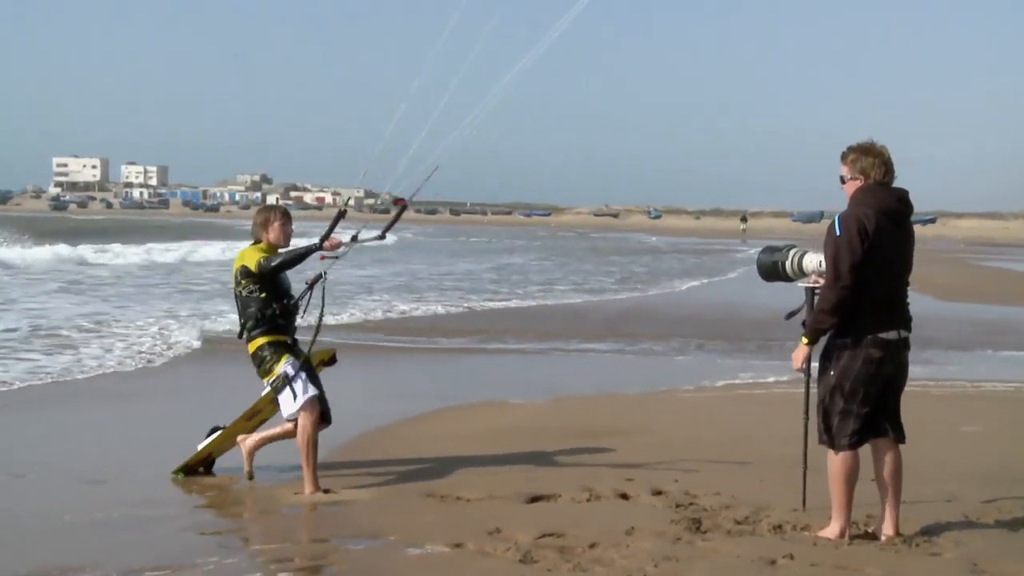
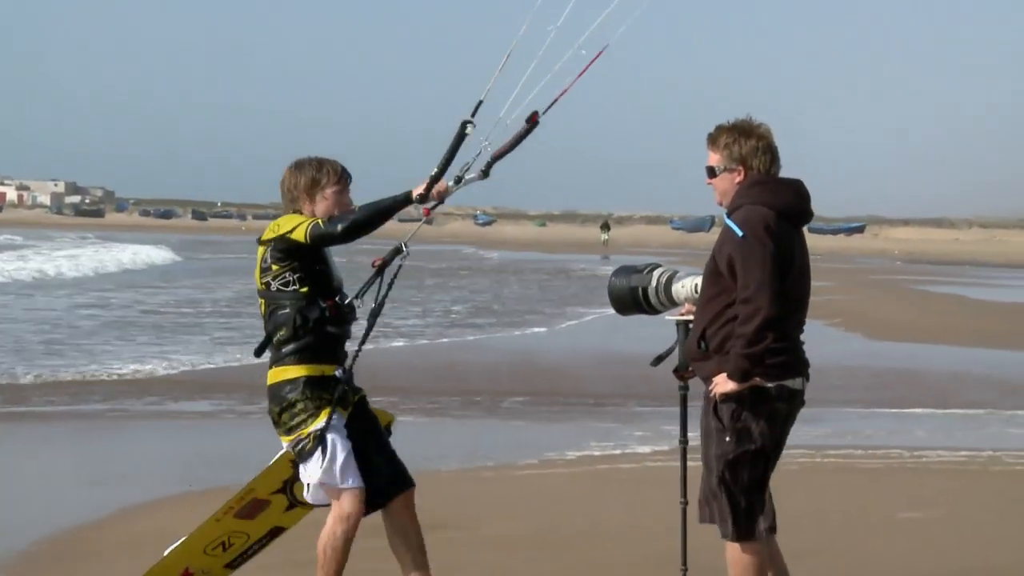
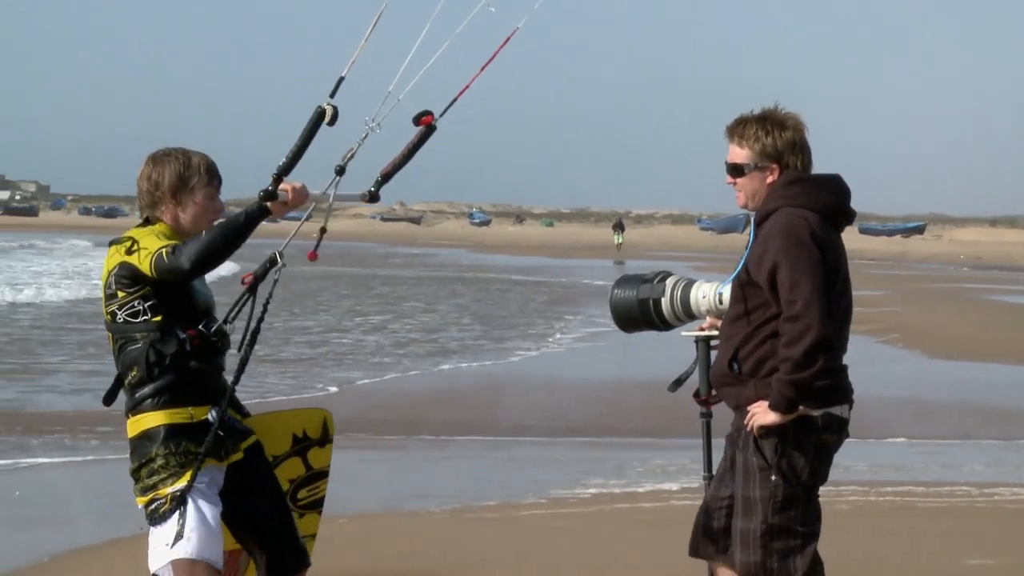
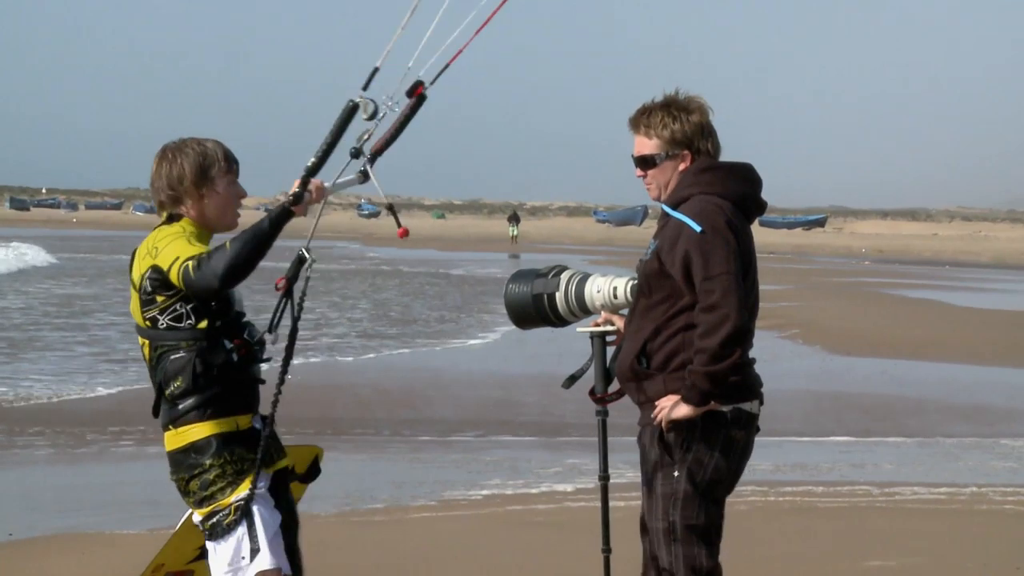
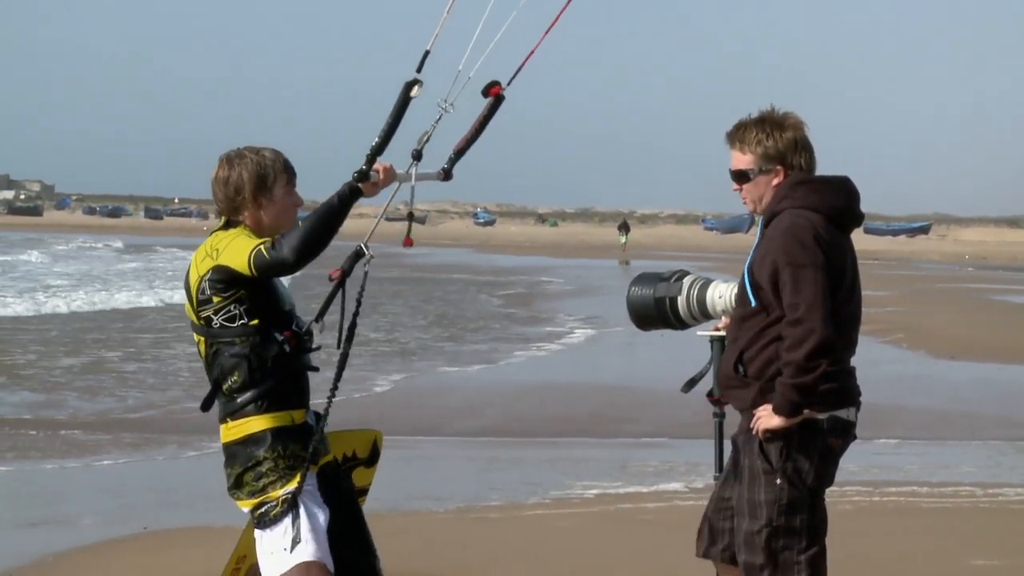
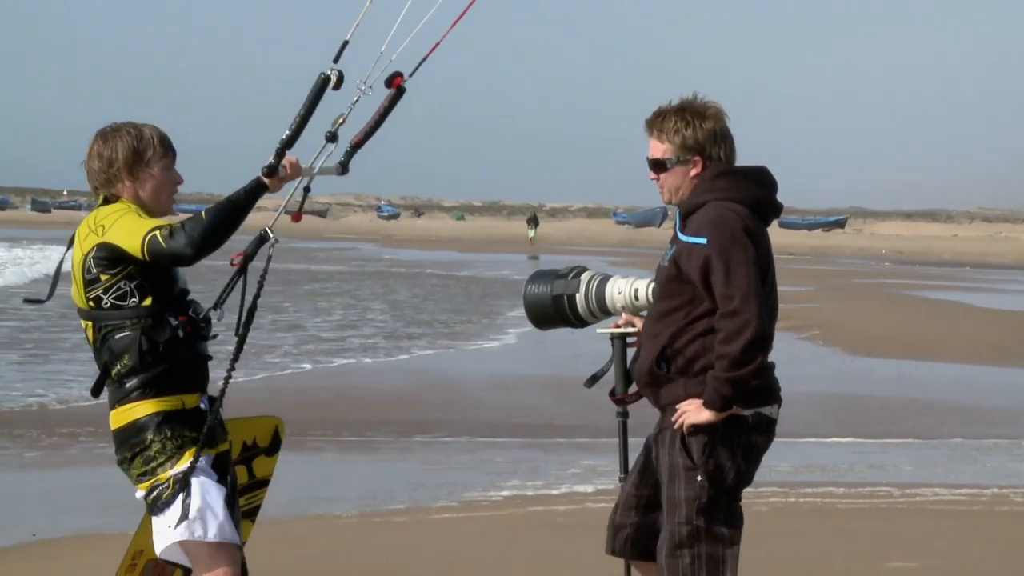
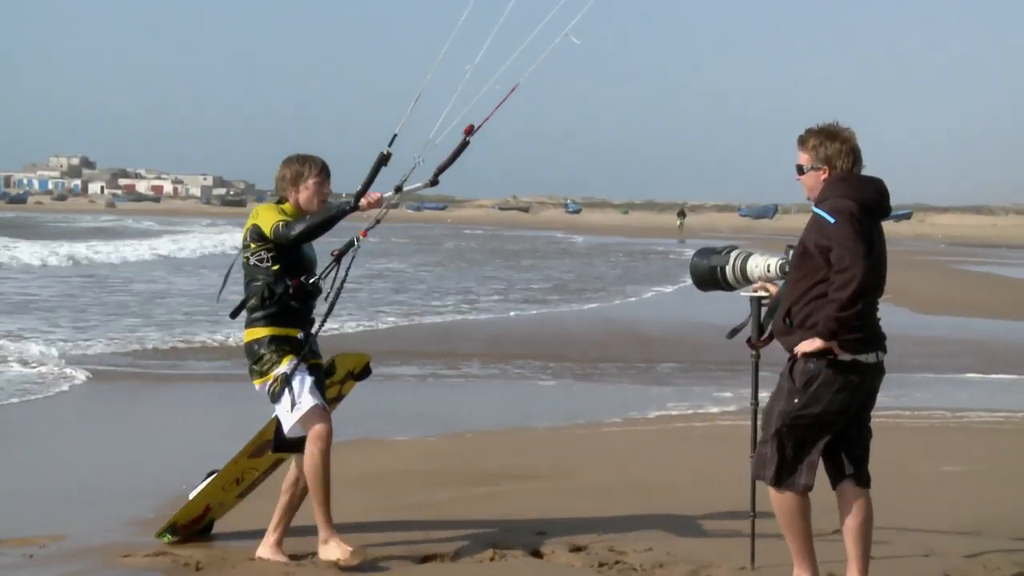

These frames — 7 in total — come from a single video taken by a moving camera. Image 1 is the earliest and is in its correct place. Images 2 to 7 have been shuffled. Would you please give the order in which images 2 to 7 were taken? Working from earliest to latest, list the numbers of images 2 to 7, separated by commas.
7, 2, 4, 6, 3, 5
